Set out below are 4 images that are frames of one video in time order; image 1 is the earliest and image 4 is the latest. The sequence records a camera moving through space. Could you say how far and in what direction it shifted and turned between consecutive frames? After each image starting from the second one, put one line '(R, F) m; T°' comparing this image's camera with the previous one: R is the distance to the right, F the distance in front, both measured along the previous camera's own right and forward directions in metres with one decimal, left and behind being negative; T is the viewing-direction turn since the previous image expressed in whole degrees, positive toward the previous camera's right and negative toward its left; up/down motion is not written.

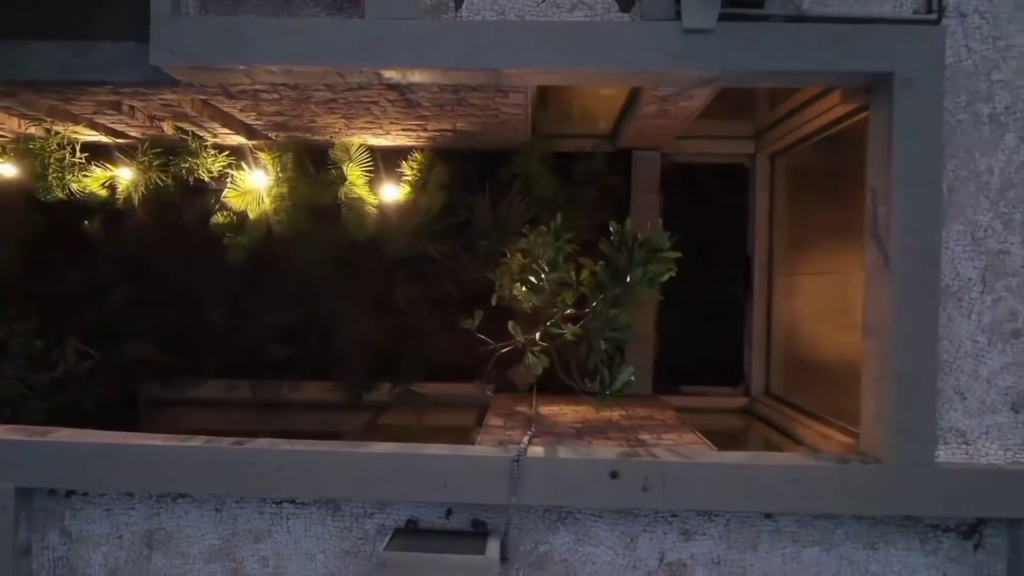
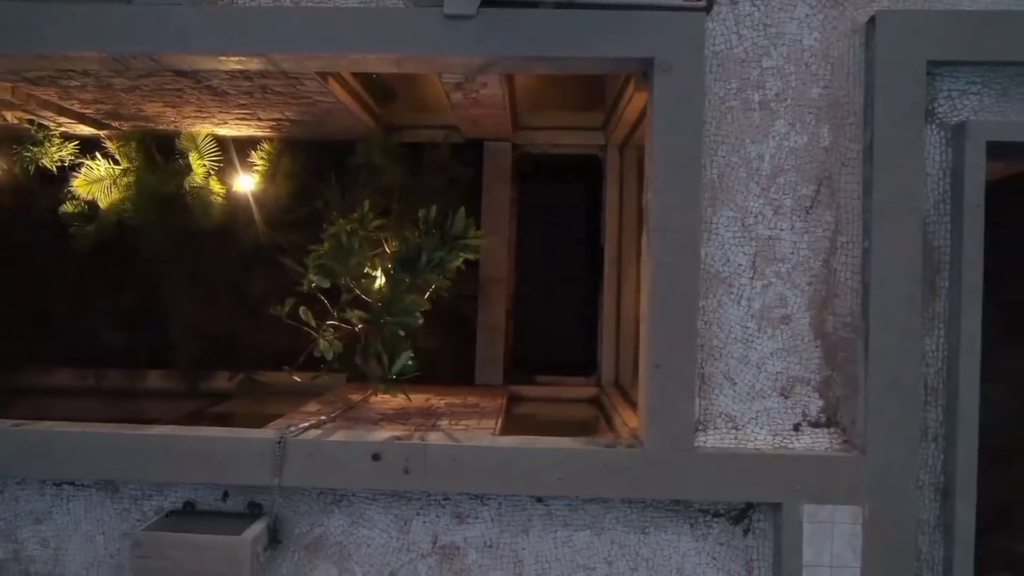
(+0.9, 0.0) m; 0°
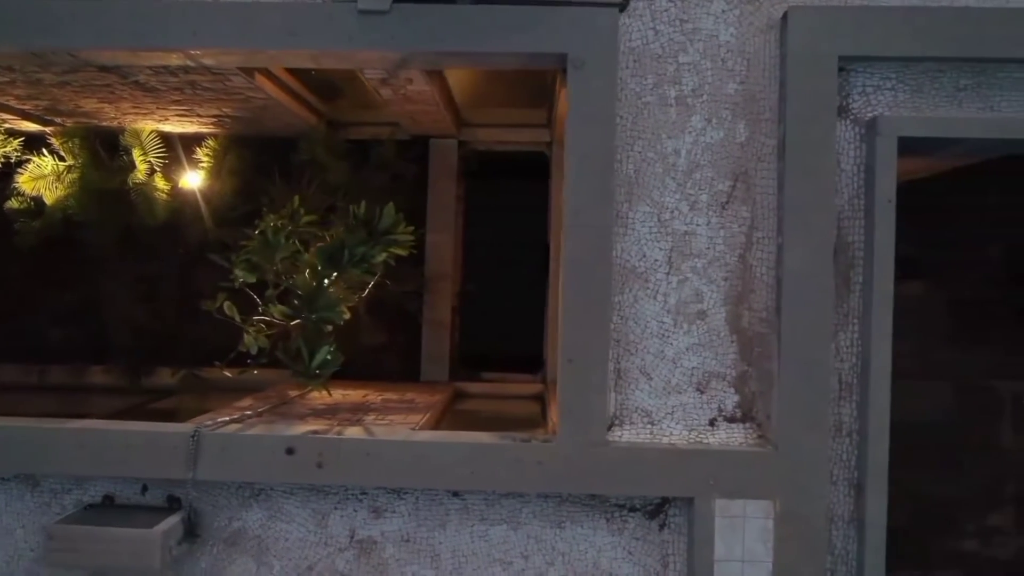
(+0.3, 0.0) m; 0°
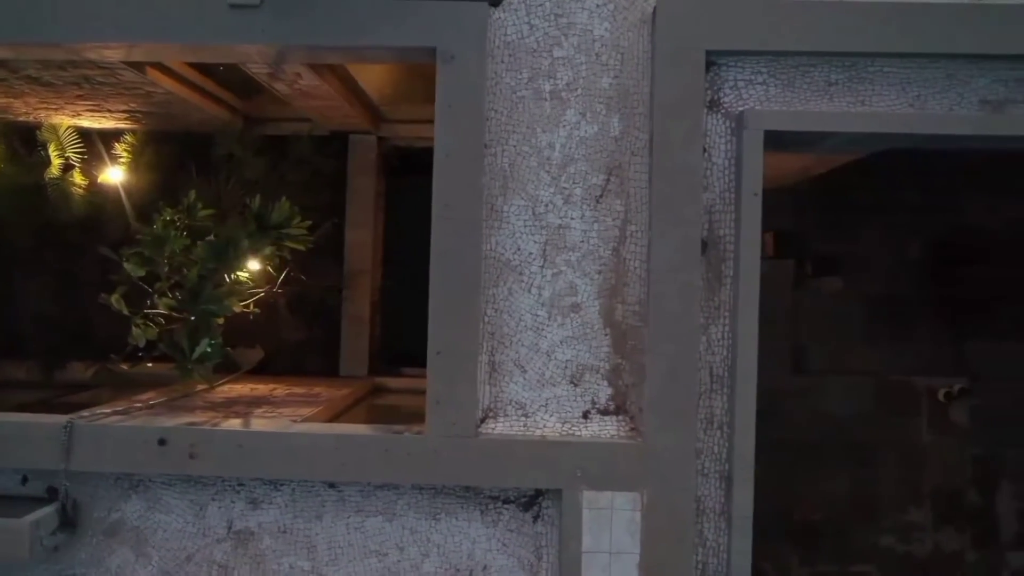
(+0.5, 0.0) m; 0°
